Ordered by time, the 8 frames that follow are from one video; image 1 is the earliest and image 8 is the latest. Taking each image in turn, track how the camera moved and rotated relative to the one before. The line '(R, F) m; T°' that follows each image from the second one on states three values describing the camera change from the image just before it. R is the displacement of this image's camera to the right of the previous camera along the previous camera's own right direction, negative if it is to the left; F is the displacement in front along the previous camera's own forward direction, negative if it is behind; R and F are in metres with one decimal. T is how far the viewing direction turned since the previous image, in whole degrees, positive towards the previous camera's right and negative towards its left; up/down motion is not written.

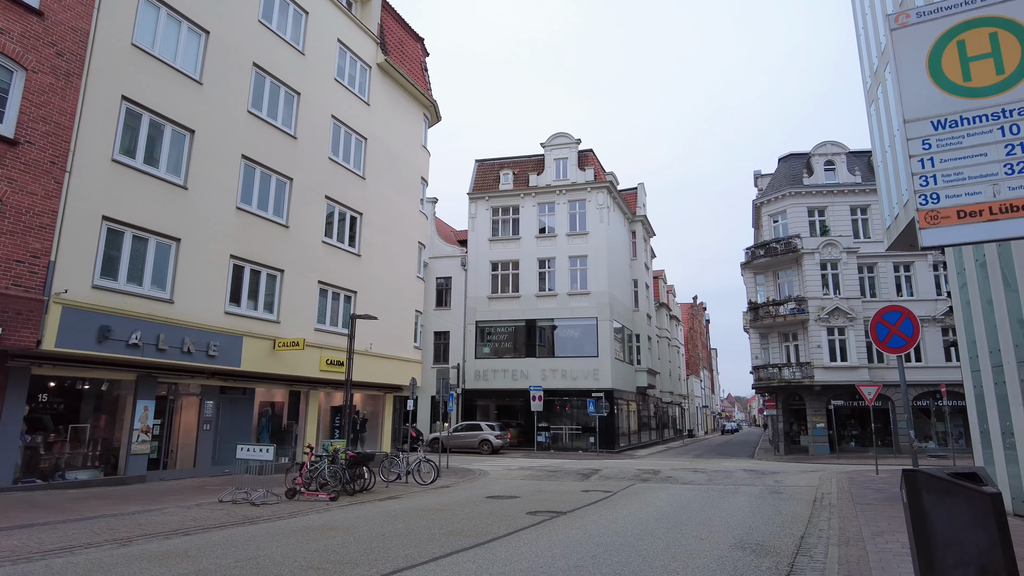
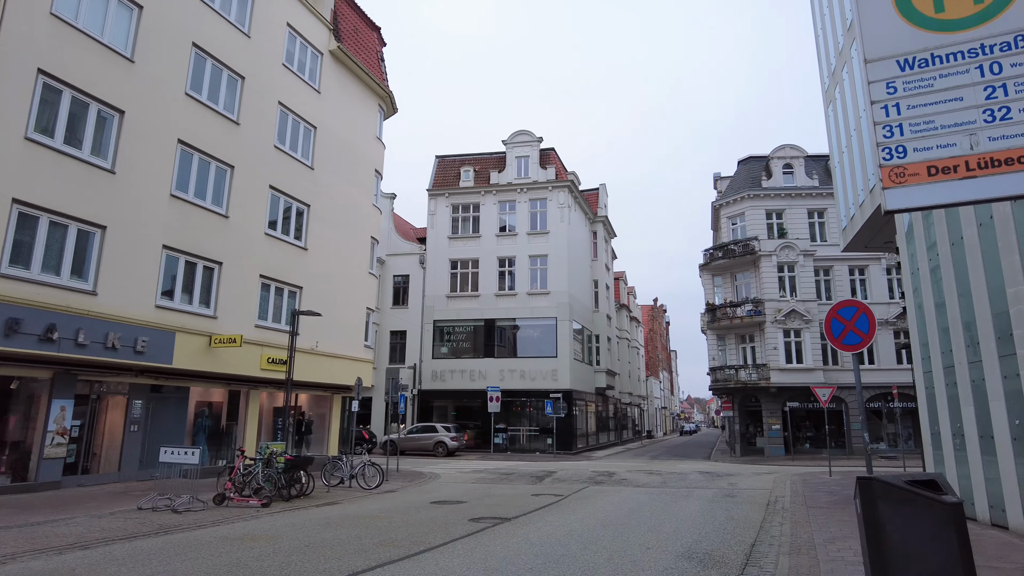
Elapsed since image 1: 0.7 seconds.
(+0.3, +0.6) m; +3°
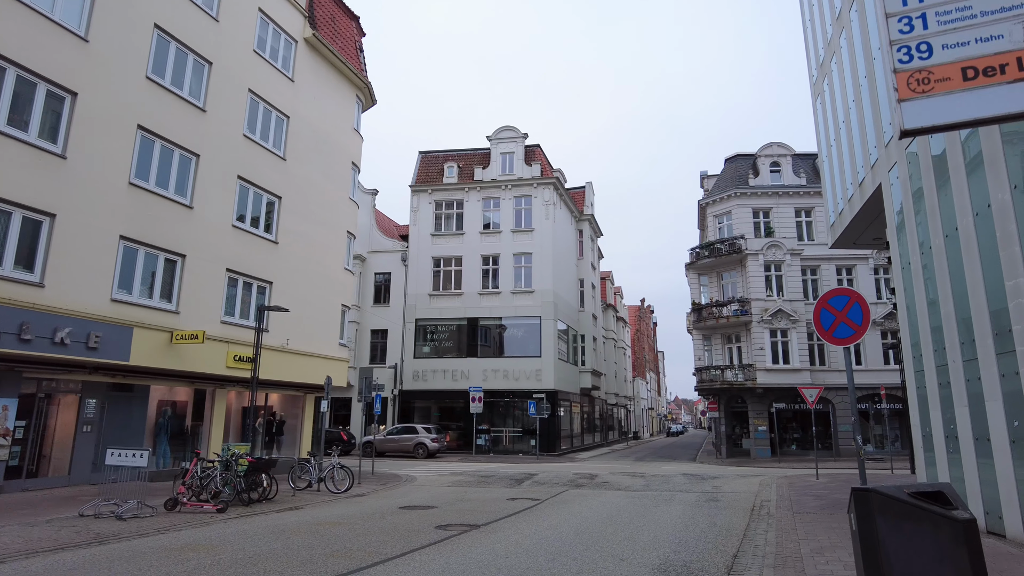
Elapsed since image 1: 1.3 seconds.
(+0.3, +0.6) m; +1°
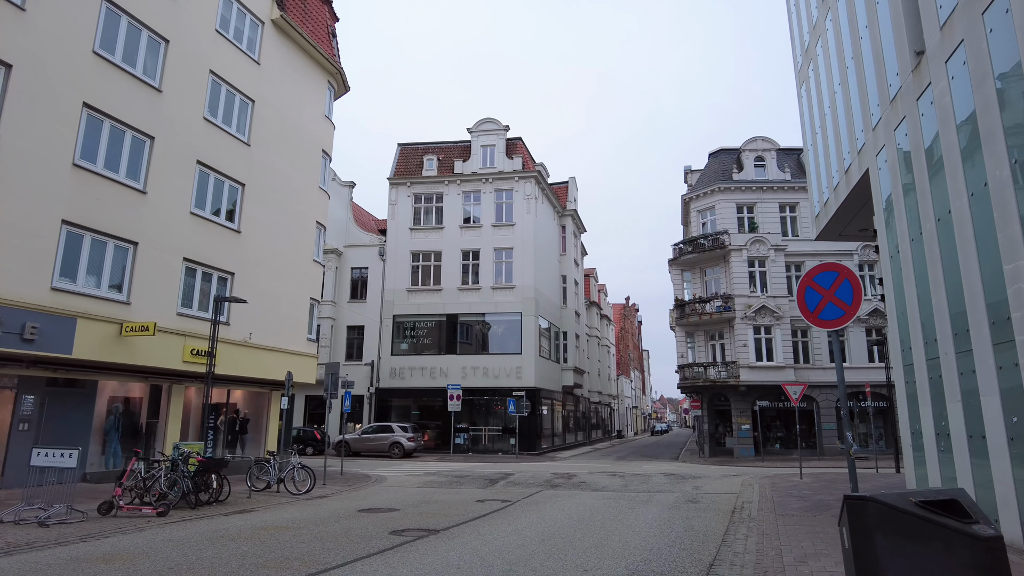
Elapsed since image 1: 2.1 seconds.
(+0.3, +0.7) m; +1°
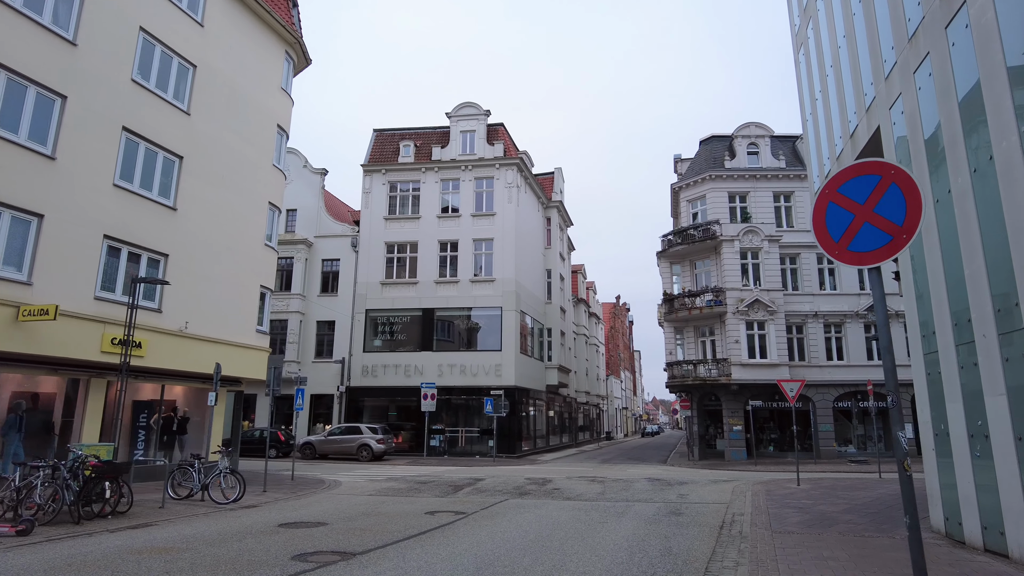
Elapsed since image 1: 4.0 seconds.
(+0.7, +1.8) m; +1°
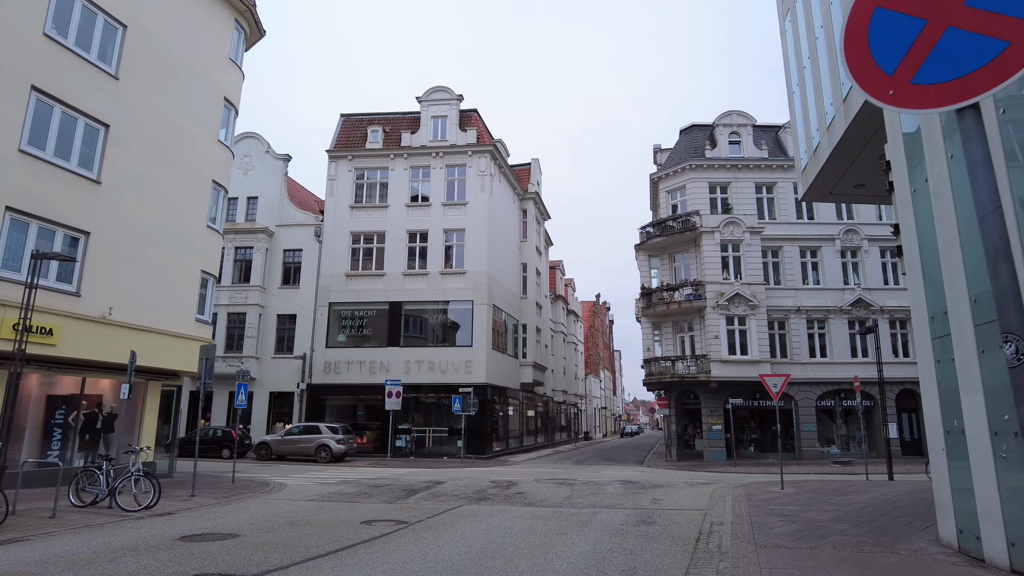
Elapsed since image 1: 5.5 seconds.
(+0.5, +1.4) m; +2°
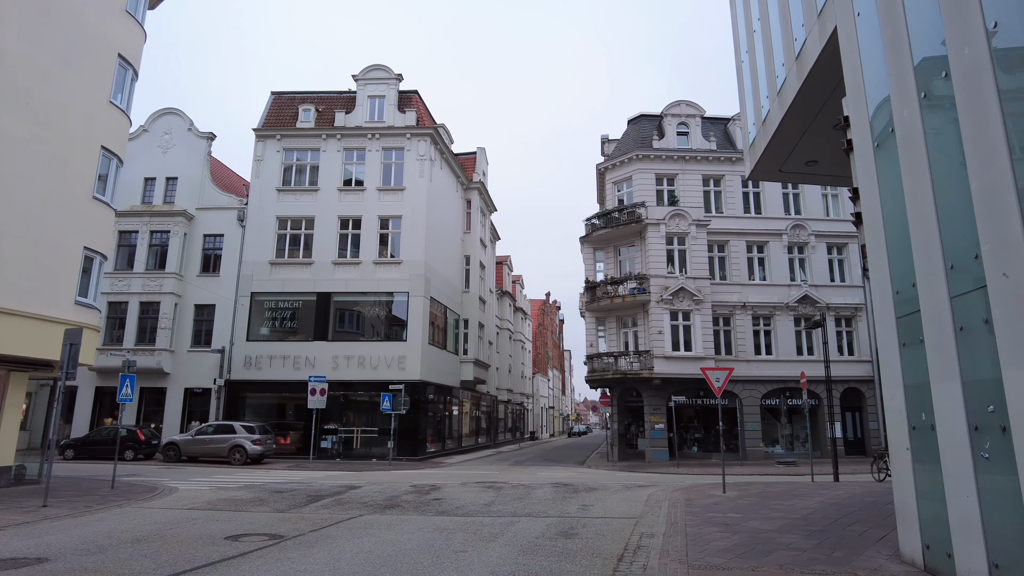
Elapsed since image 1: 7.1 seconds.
(+0.7, +1.5) m; +4°
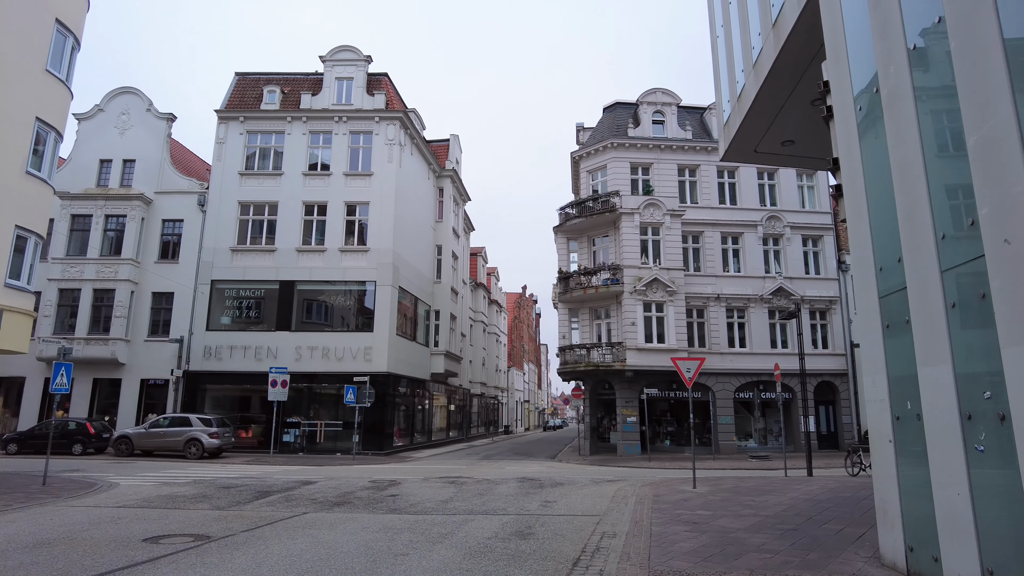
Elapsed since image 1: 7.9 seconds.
(+0.3, +0.7) m; +2°
